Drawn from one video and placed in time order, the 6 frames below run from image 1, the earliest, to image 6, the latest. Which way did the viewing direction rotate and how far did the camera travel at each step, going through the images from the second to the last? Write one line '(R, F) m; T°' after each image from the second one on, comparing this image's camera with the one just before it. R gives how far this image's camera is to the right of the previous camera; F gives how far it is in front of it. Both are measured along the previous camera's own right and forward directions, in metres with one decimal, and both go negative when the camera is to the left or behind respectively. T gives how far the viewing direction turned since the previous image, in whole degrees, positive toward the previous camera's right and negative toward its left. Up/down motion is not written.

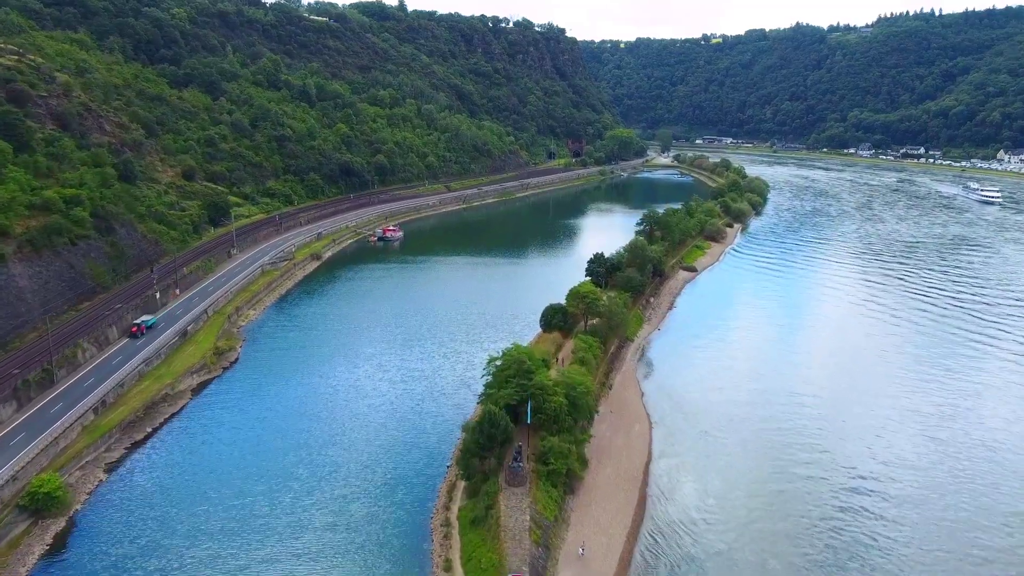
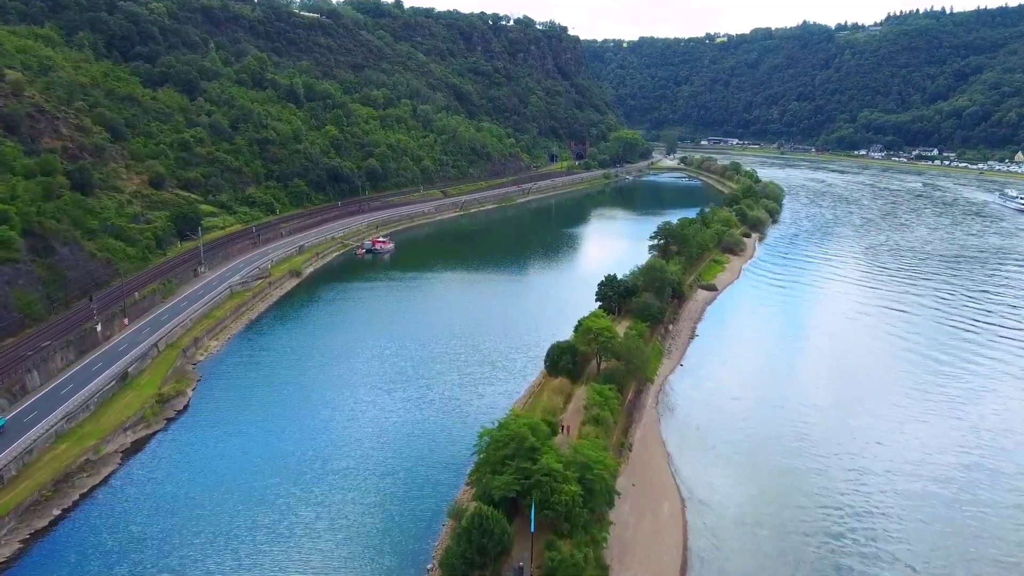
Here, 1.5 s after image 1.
(0.0, +3.2) m; 0°
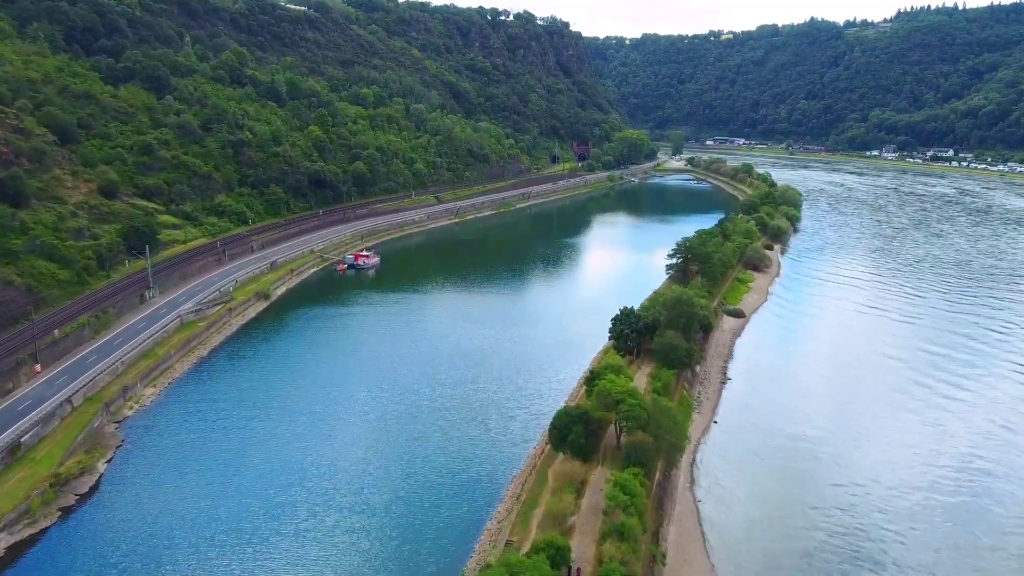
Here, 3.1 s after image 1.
(+0.1, +3.8) m; 0°
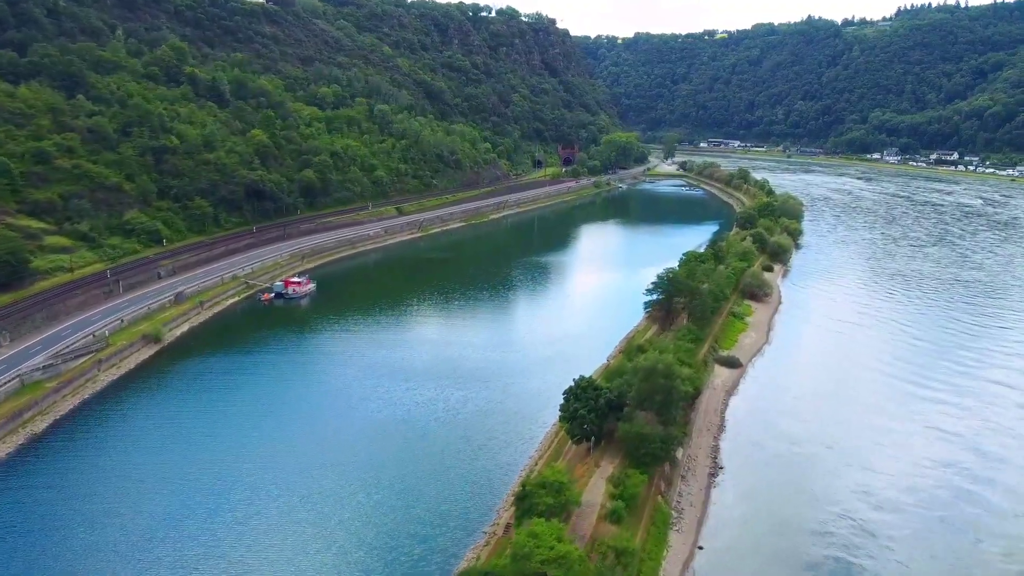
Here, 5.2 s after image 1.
(+1.4, +4.9) m; 0°
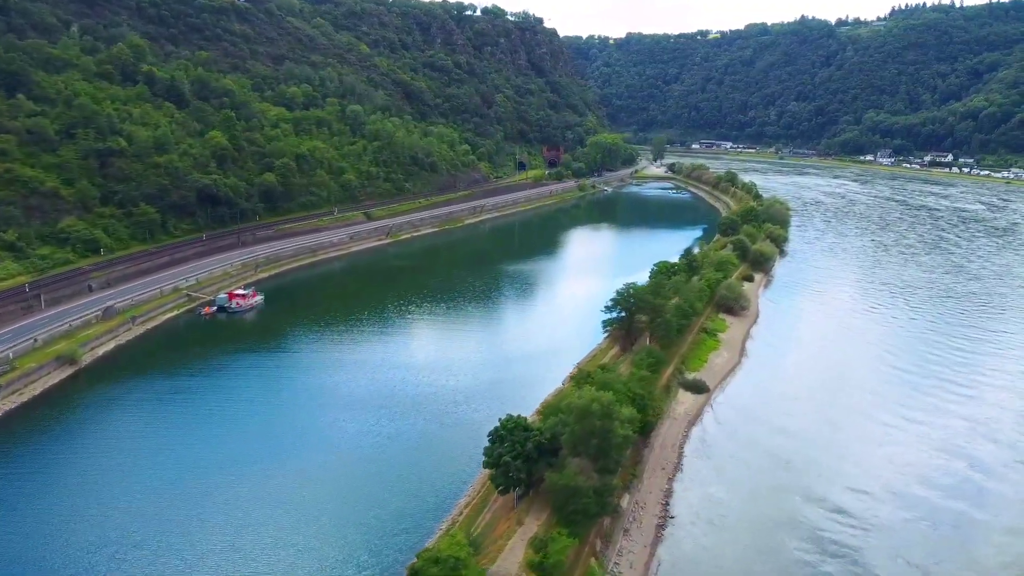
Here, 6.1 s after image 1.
(+1.3, +1.8) m; 0°
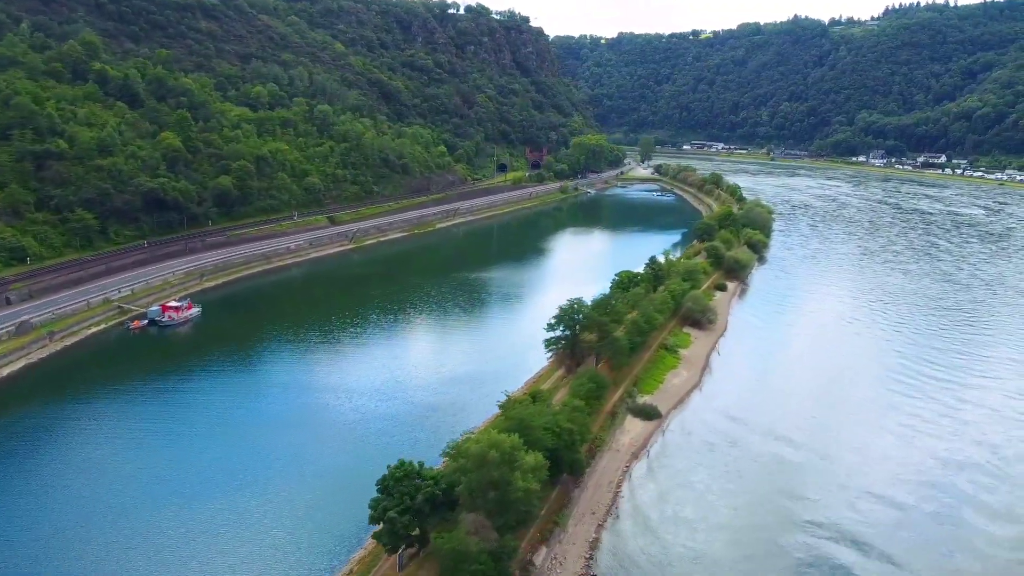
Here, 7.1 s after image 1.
(+1.5, +1.7) m; 0°
